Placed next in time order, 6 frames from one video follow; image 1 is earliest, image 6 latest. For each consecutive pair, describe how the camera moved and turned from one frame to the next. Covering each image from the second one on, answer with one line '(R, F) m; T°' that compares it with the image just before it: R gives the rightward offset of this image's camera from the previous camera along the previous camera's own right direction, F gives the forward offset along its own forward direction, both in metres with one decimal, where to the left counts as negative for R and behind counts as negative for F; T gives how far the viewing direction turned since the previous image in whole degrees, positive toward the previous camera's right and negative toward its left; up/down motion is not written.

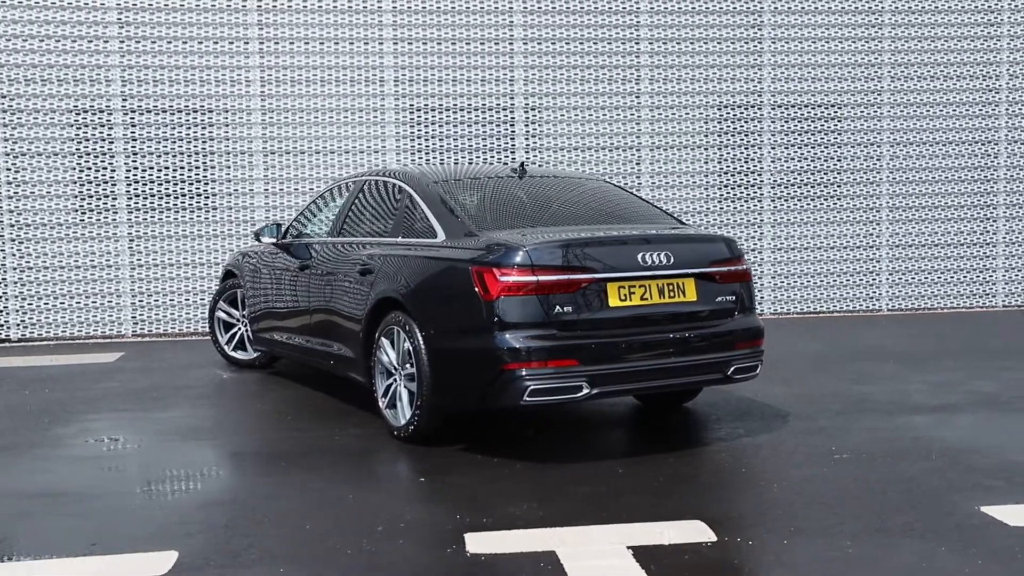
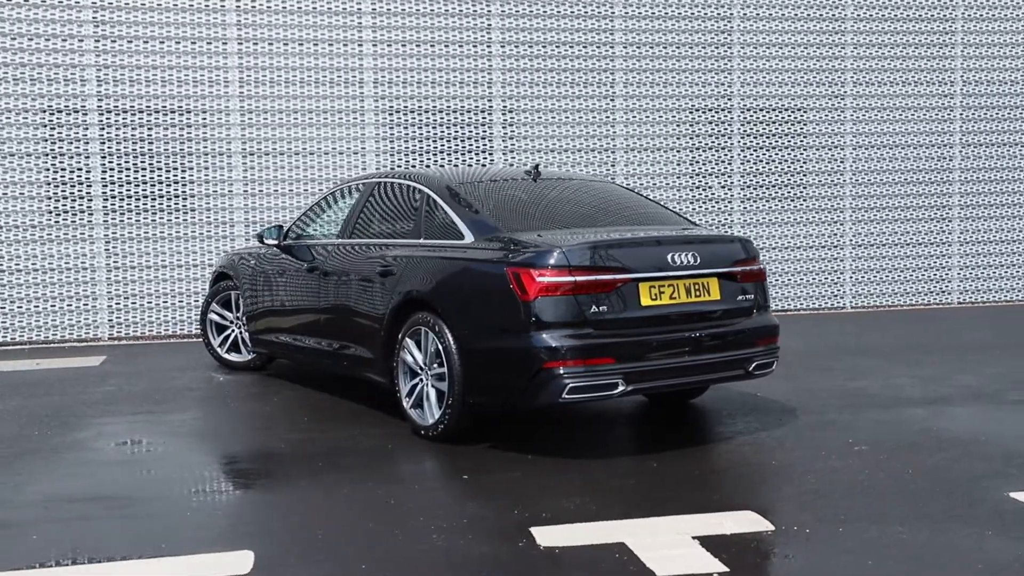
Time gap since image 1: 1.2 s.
(-0.6, -0.1) m; +4°
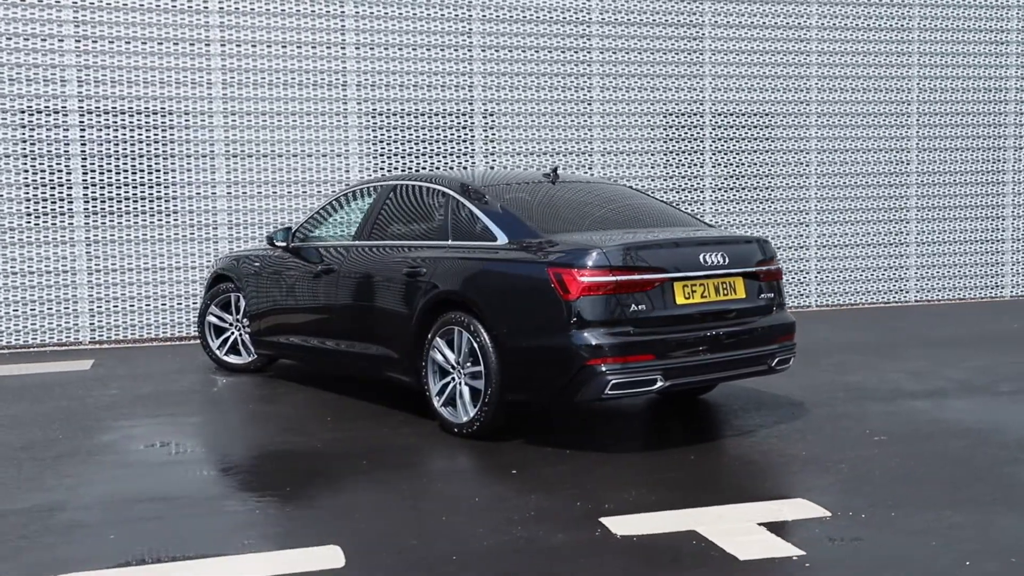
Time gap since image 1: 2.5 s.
(-0.6, -0.1) m; +4°
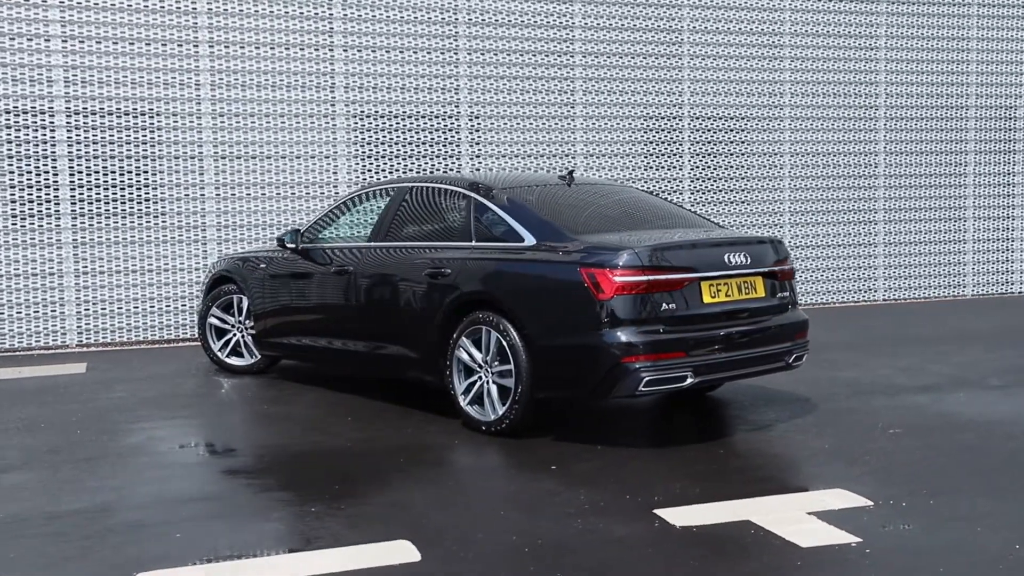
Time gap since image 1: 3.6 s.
(-0.5, -0.1) m; +3°
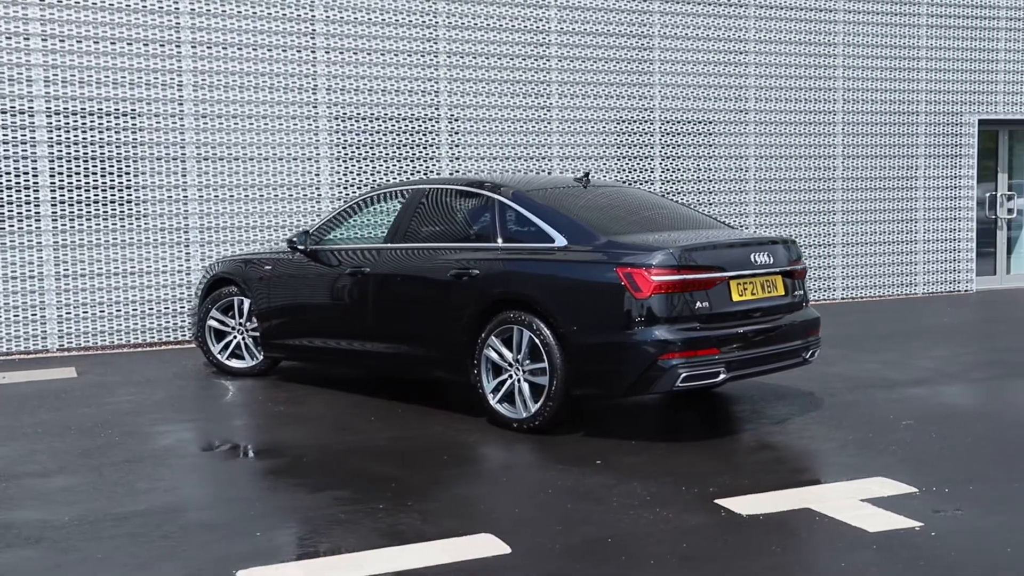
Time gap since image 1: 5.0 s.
(-0.7, -0.1) m; +4°
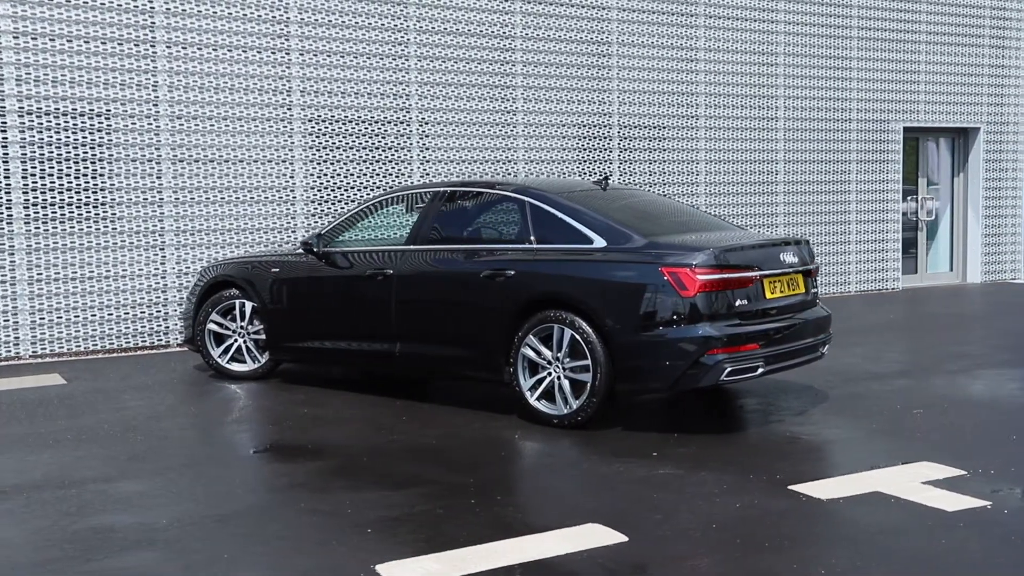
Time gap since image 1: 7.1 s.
(-1.0, -0.1) m; +6°
